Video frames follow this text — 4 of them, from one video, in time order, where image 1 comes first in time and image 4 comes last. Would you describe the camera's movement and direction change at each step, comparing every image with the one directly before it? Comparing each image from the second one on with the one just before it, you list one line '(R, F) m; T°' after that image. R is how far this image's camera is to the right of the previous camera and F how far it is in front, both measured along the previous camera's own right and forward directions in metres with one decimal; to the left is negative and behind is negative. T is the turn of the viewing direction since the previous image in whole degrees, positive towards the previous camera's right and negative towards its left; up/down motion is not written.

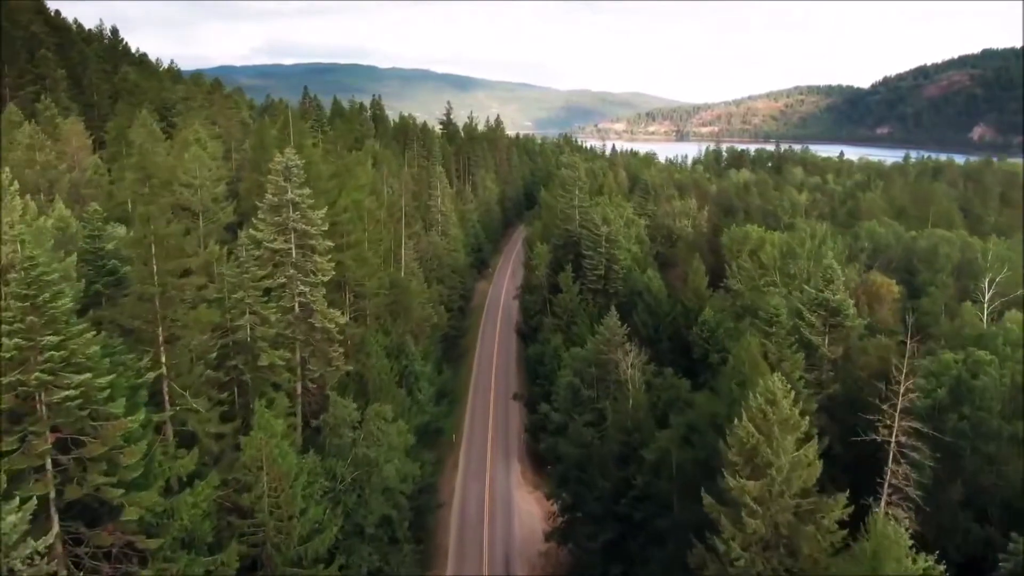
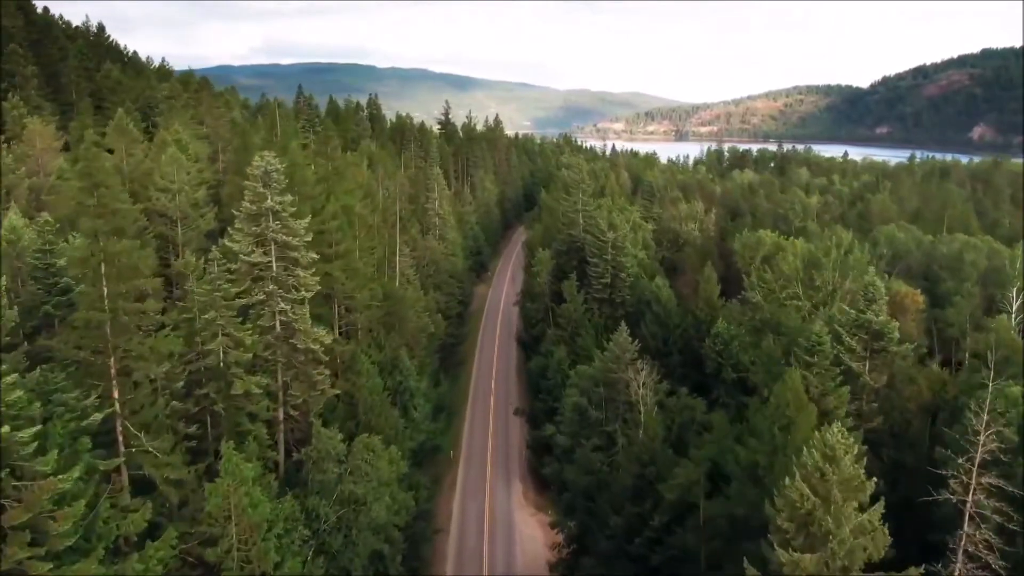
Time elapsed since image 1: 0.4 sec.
(-0.1, +3.0) m; 0°
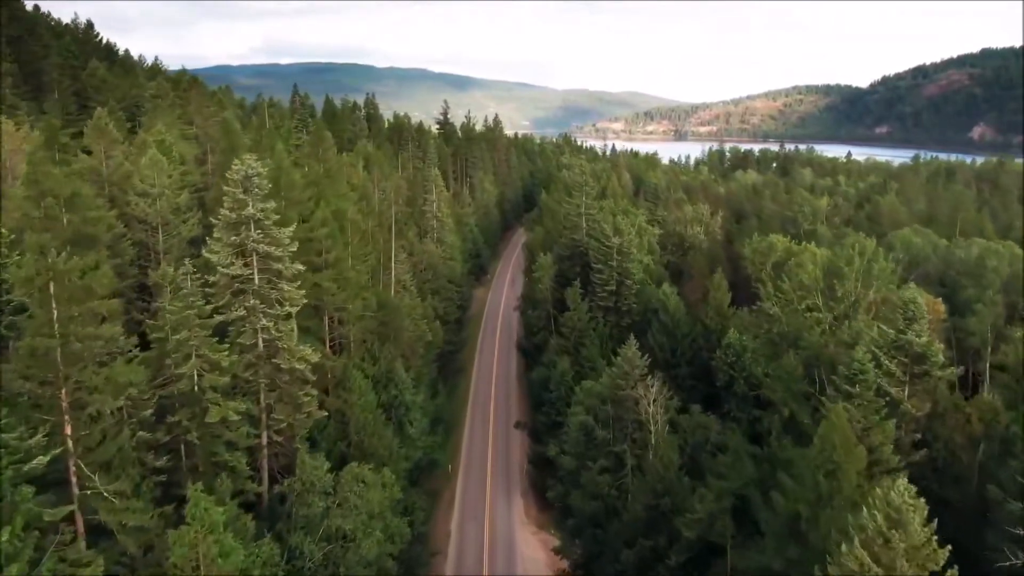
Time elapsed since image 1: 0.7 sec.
(-0.1, +2.3) m; 0°
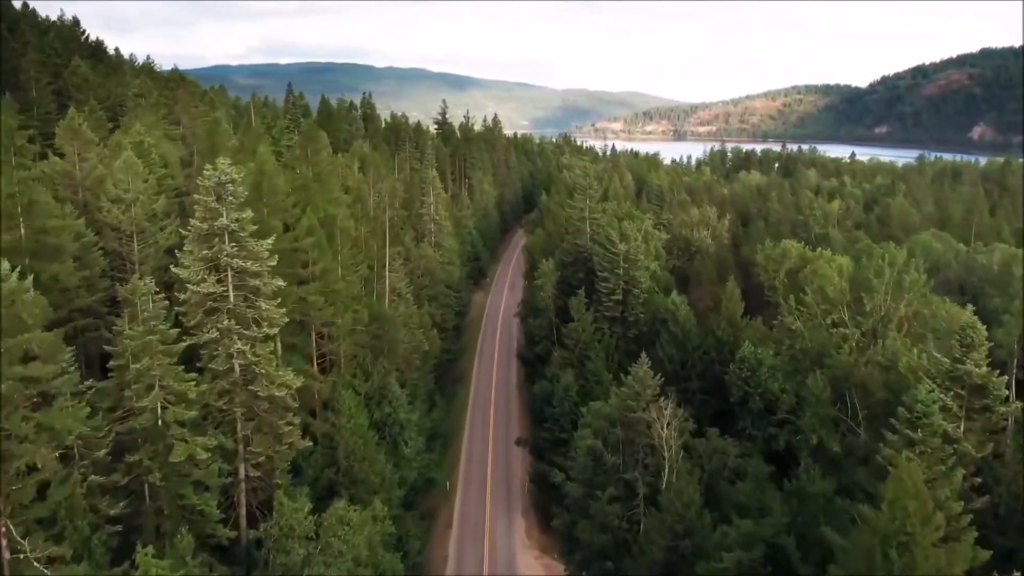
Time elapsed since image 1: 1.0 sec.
(-0.1, +2.7) m; 0°
